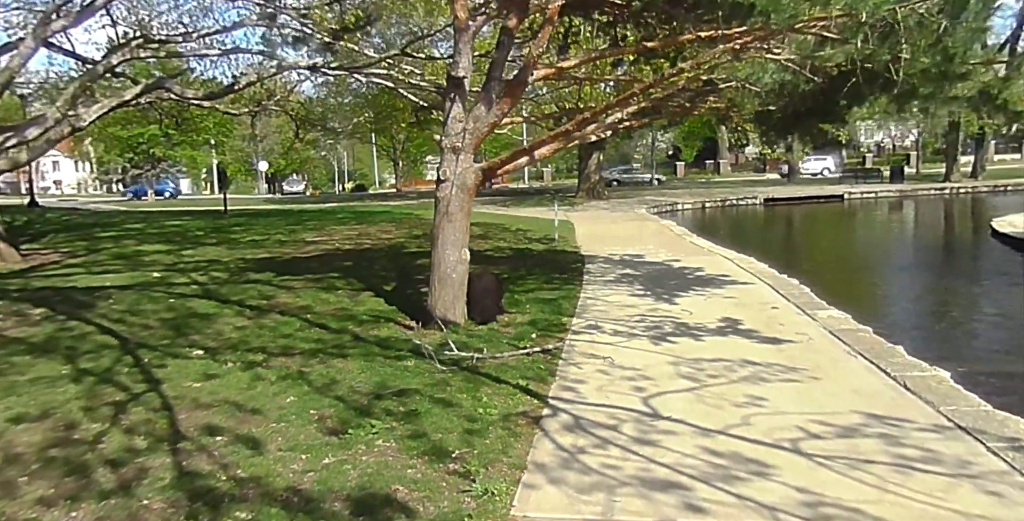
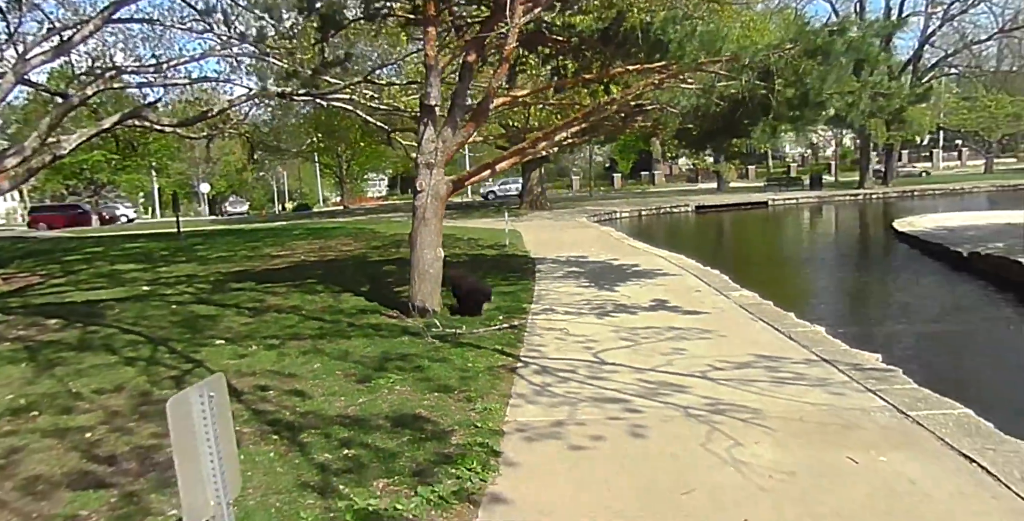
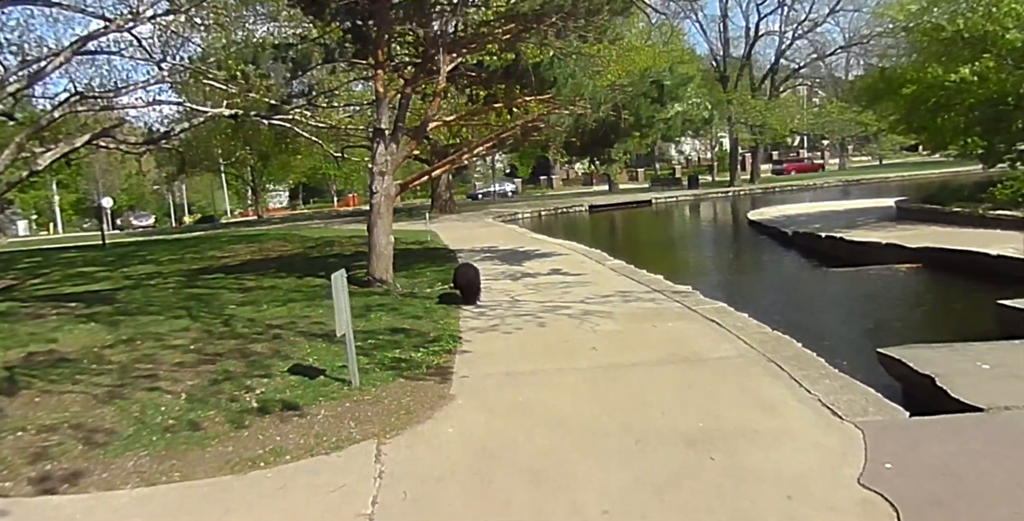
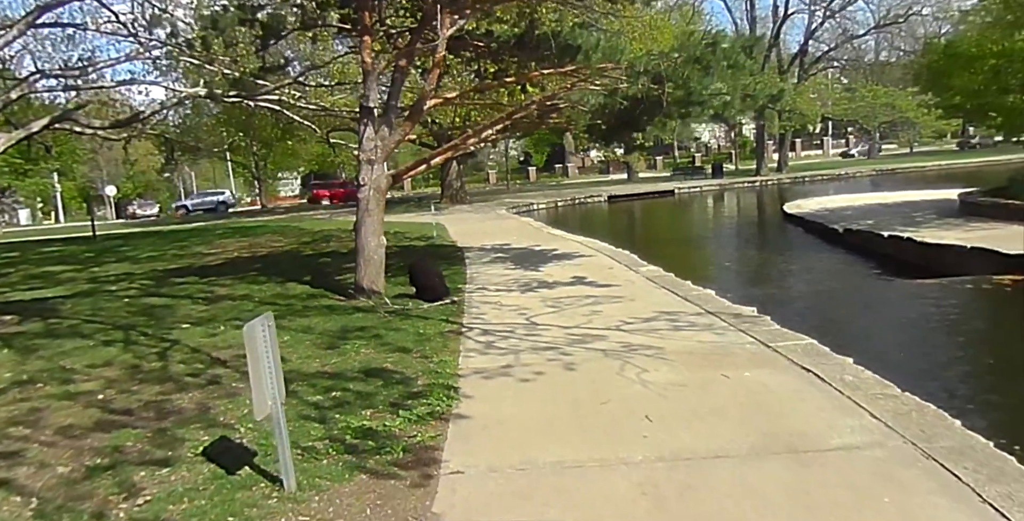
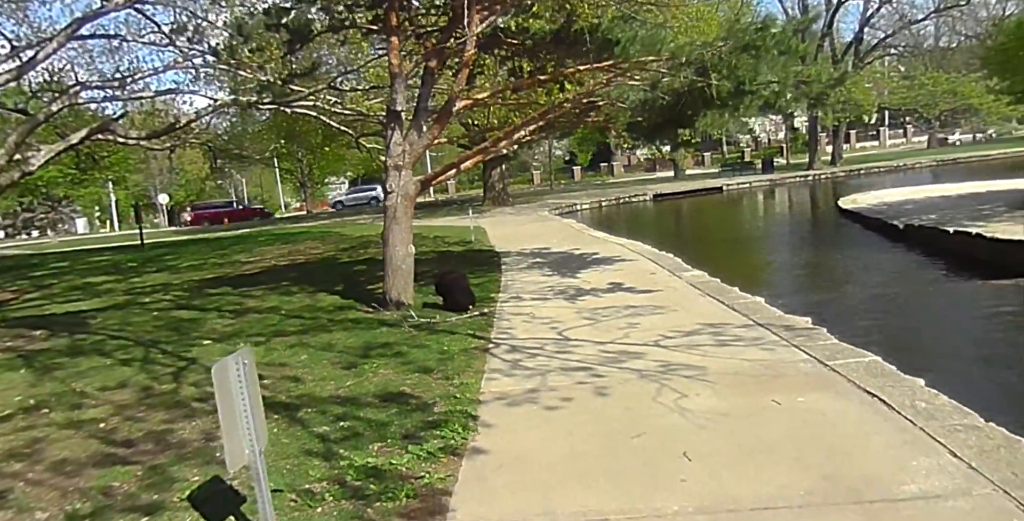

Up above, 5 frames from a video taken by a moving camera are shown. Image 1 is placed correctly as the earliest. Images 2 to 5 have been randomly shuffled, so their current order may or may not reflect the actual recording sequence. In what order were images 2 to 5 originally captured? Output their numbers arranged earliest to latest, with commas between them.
2, 5, 4, 3
